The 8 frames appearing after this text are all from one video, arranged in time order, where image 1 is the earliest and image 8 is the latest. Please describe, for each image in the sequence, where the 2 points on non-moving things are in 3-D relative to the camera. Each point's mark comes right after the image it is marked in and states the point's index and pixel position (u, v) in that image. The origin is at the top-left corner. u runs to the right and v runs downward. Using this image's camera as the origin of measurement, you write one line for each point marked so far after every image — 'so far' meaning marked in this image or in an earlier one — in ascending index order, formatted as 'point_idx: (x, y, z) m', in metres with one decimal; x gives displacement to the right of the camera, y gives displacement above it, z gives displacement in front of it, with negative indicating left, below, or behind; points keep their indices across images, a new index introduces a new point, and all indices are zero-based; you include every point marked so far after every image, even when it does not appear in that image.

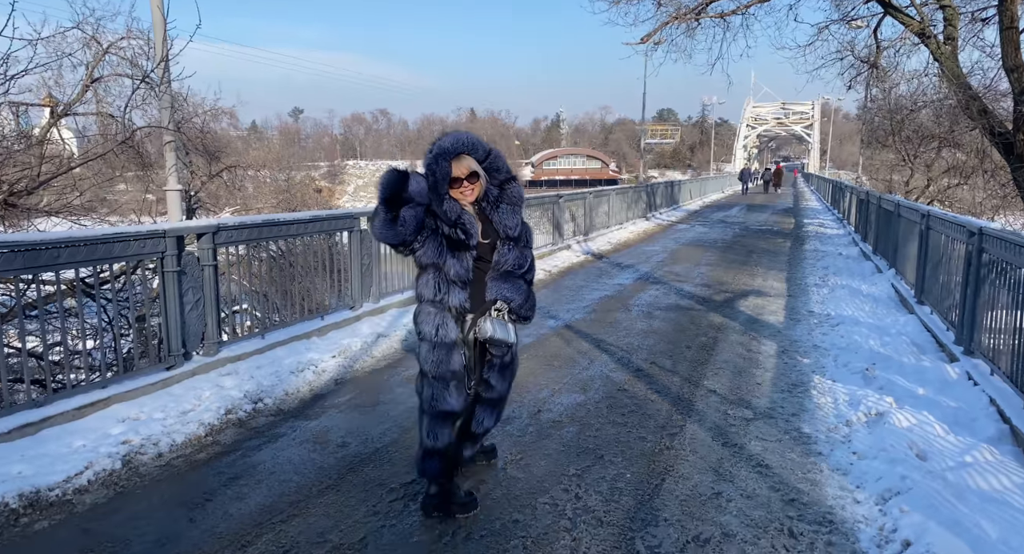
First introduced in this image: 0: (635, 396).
0: (+0.9, -0.9, +5.2) m
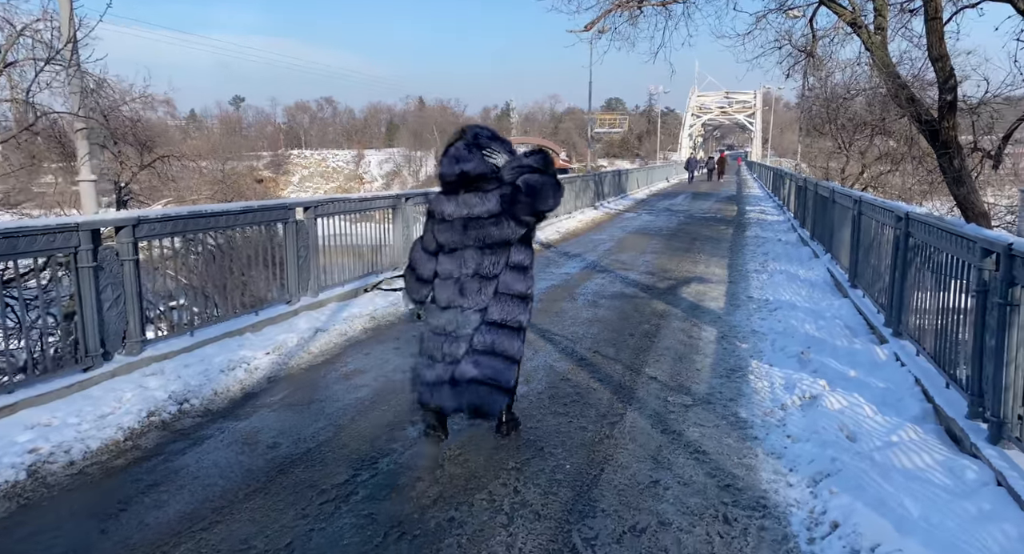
0: (+0.5, -0.8, +5.2) m
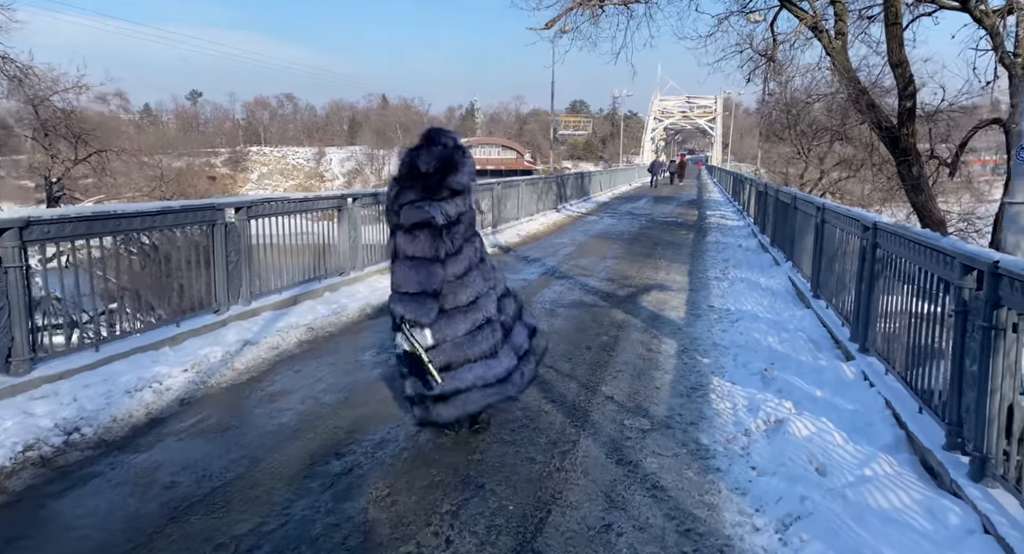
0: (+0.1, -0.9, +4.8) m
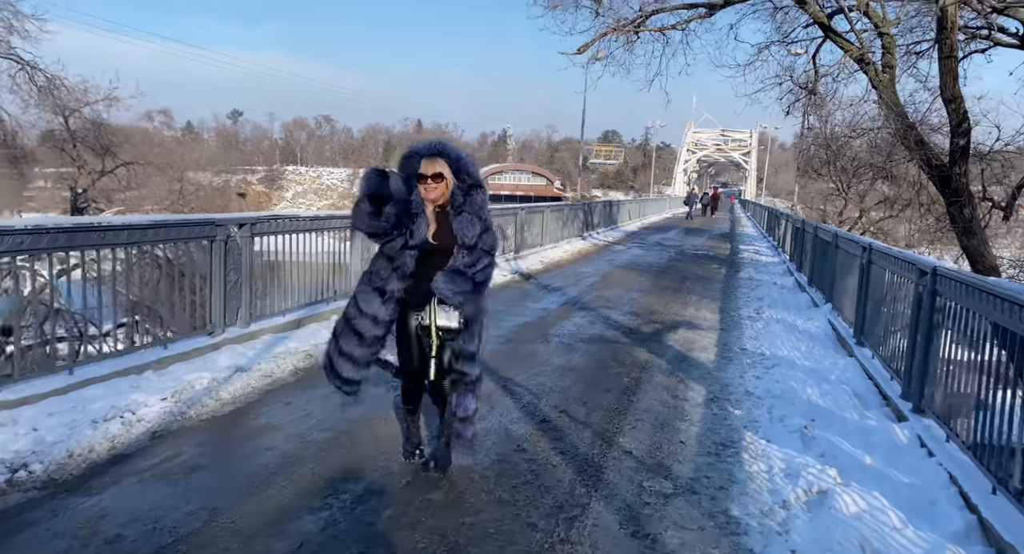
0: (+0.1, -1.1, +4.3) m
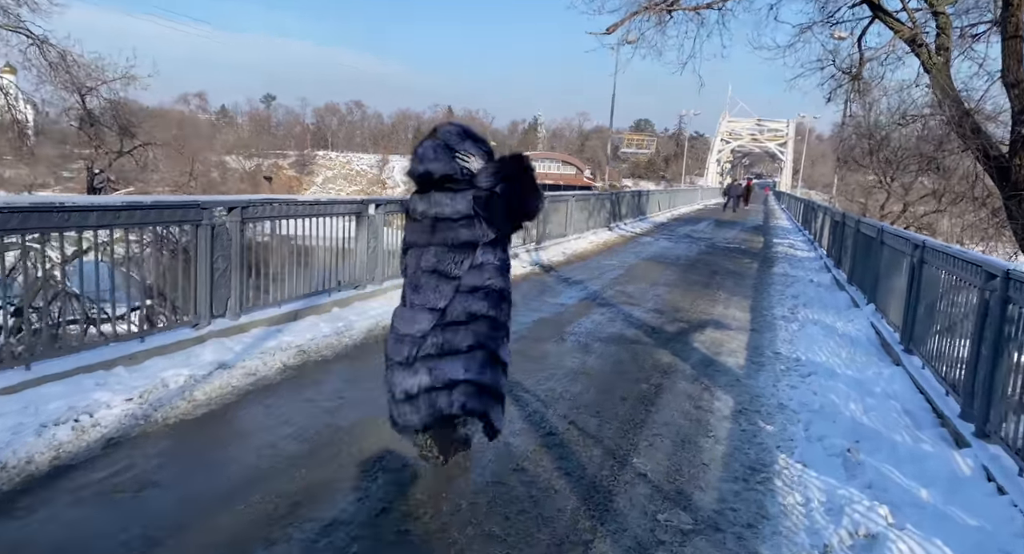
0: (+0.1, -1.1, +3.7) m
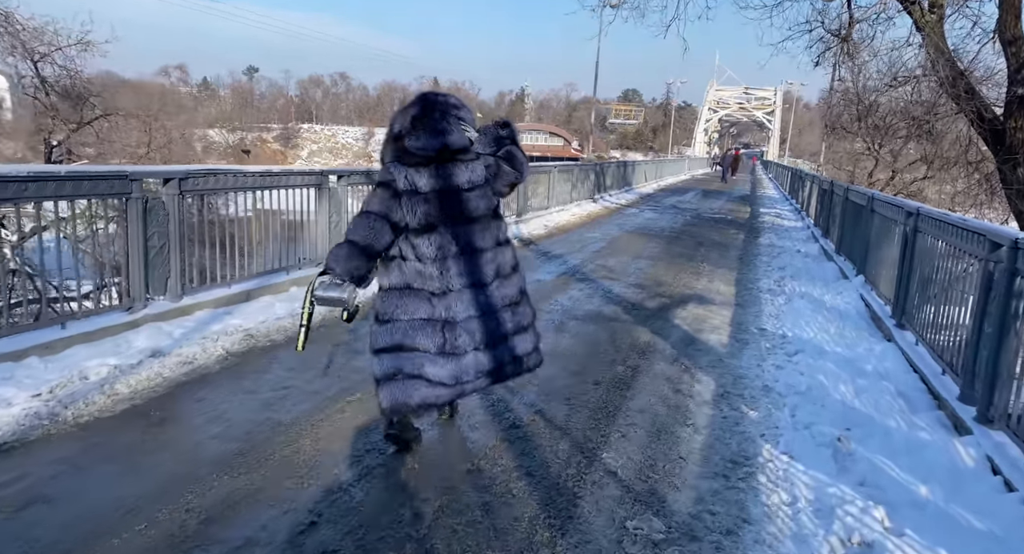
0: (-0.1, -1.0, +3.3) m
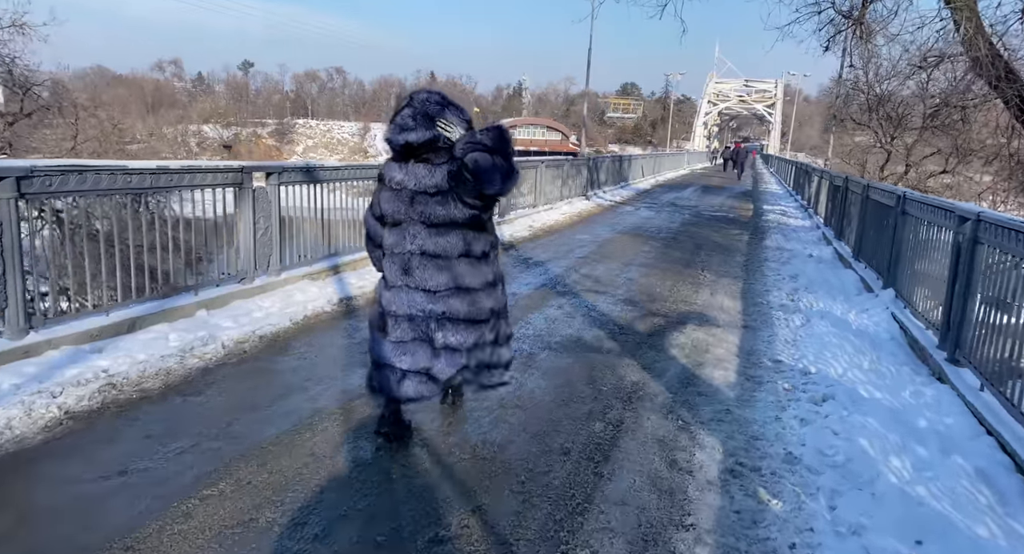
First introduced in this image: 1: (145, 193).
0: (-0.4, -1.2, +2.1) m
1: (-2.7, +0.6, +5.1) m
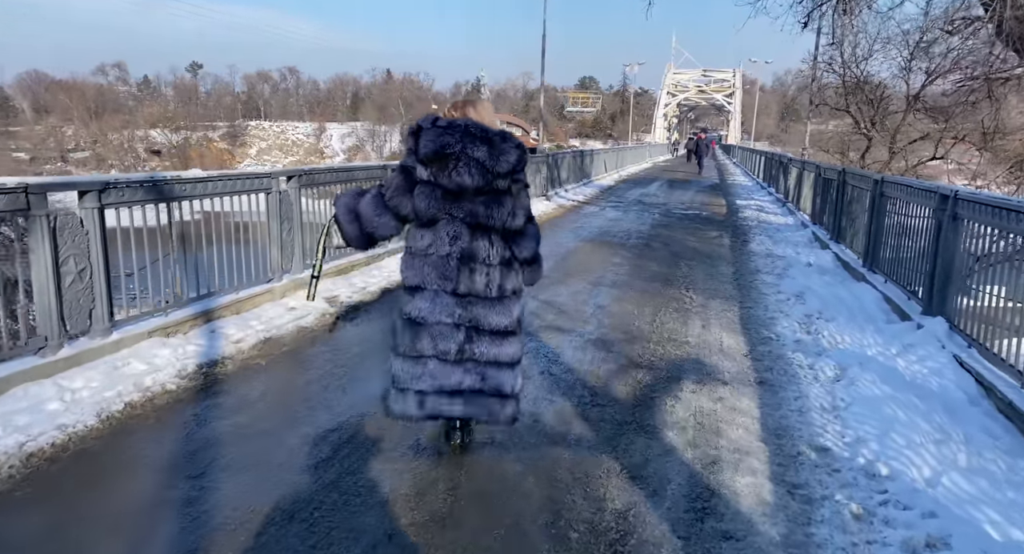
0: (-0.7, -1.6, +0.2) m
1: (-3.1, +0.2, +3.1) m
